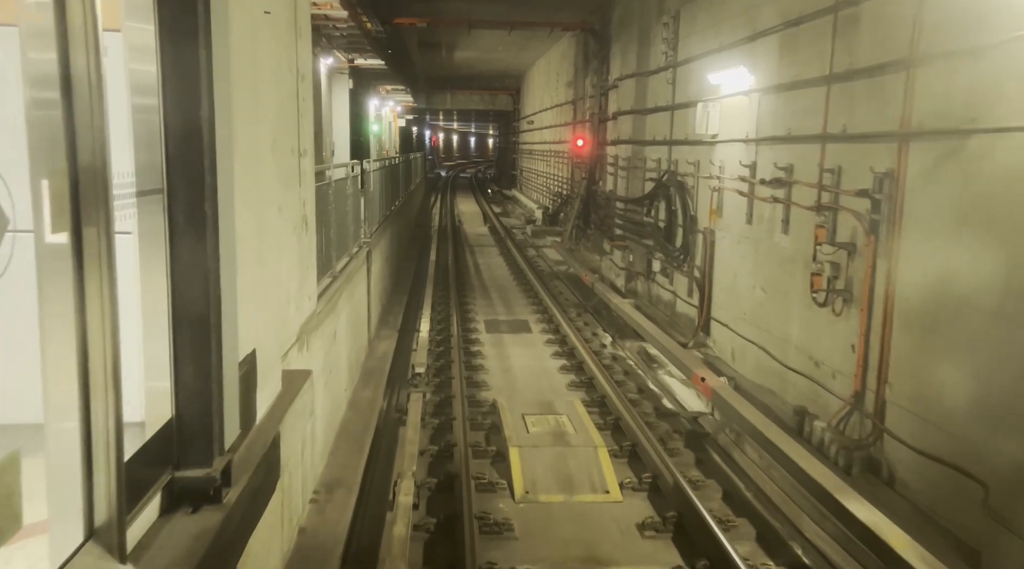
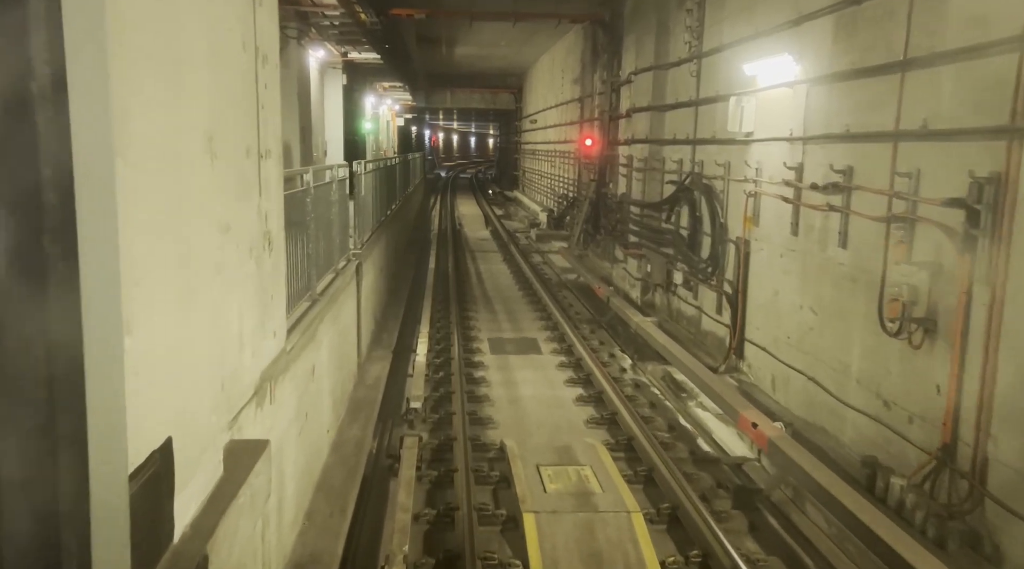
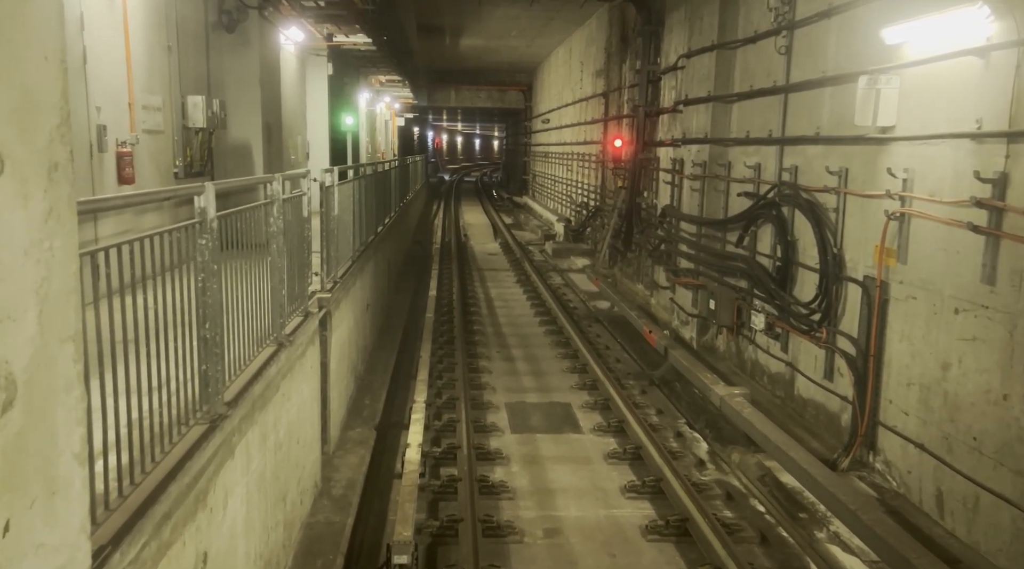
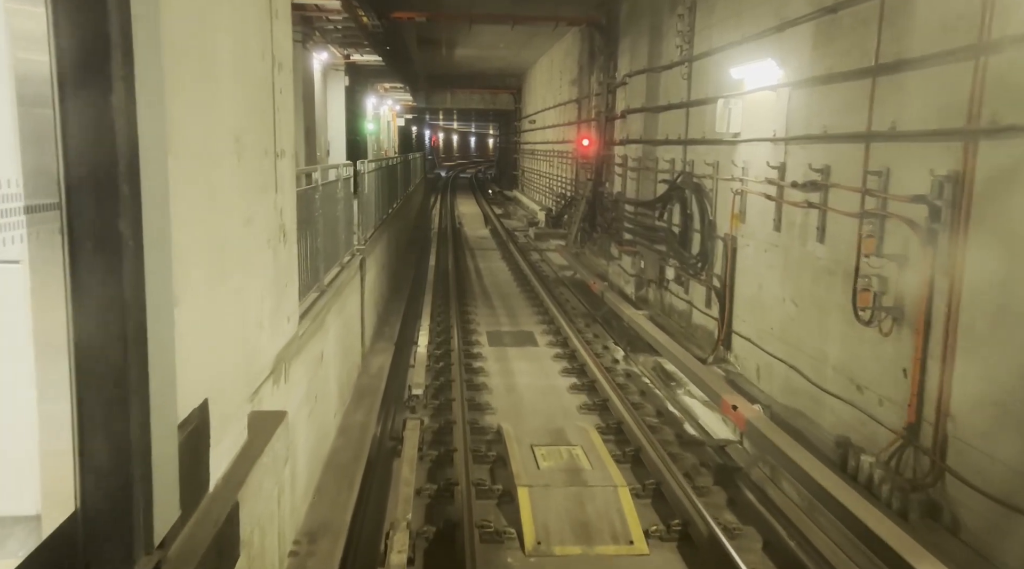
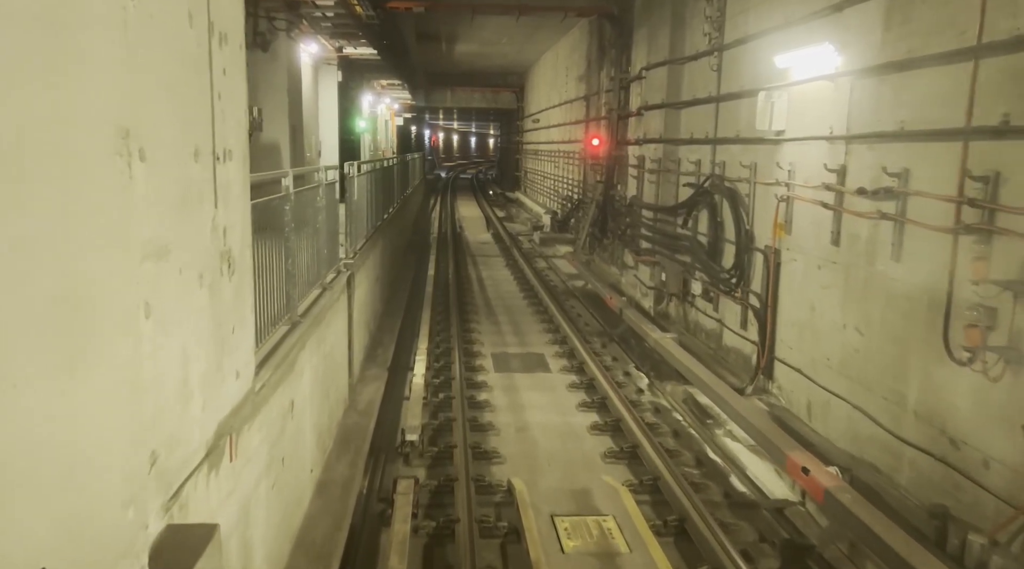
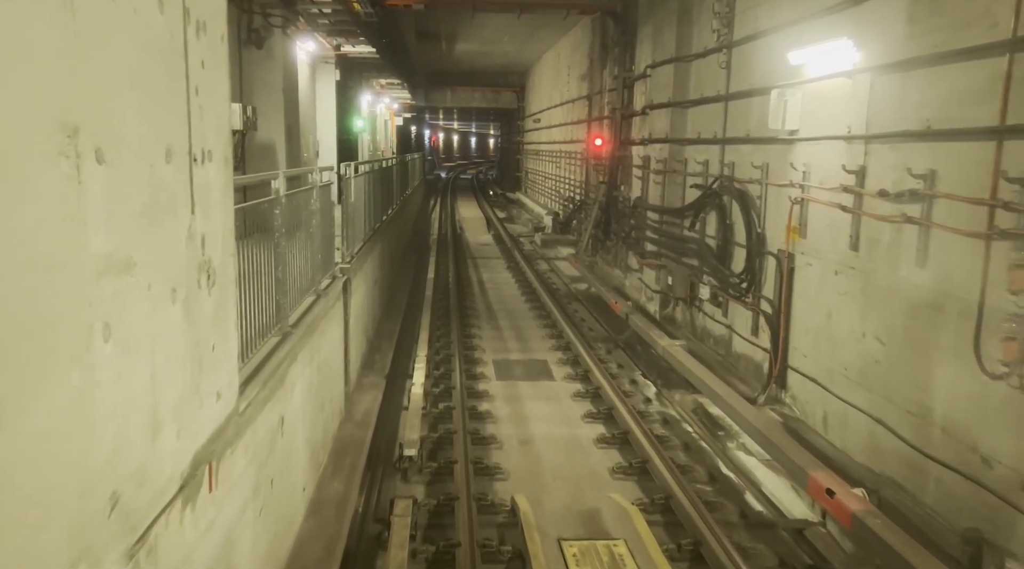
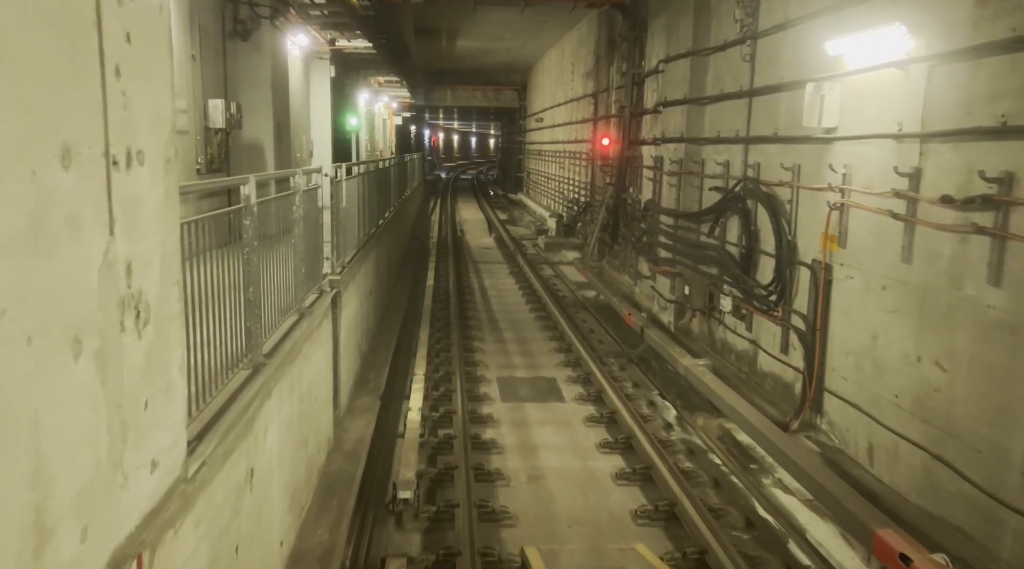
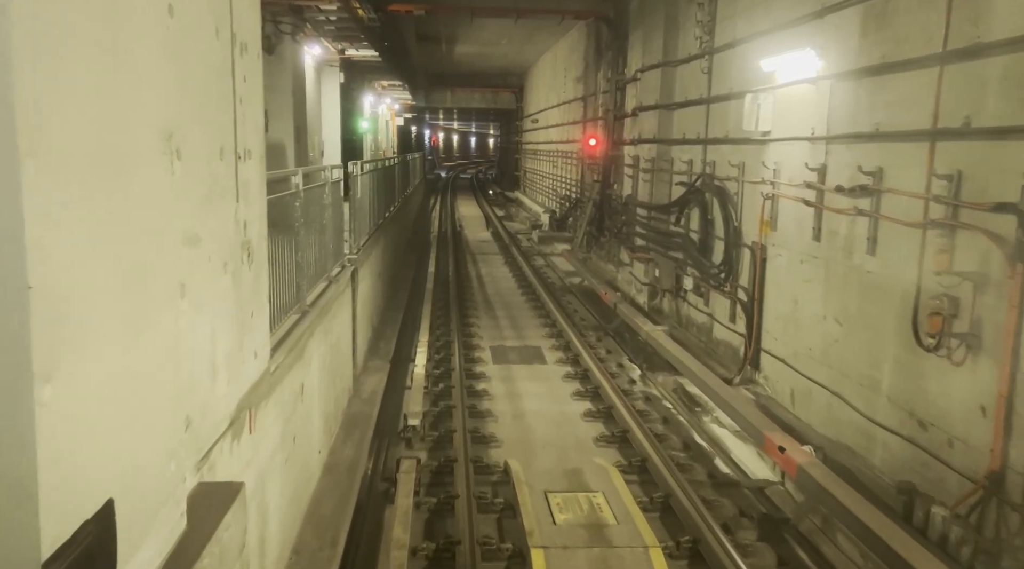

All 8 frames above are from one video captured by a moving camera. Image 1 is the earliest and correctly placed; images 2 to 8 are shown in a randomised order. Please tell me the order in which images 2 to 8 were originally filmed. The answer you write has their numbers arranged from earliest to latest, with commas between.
4, 2, 8, 5, 6, 7, 3
